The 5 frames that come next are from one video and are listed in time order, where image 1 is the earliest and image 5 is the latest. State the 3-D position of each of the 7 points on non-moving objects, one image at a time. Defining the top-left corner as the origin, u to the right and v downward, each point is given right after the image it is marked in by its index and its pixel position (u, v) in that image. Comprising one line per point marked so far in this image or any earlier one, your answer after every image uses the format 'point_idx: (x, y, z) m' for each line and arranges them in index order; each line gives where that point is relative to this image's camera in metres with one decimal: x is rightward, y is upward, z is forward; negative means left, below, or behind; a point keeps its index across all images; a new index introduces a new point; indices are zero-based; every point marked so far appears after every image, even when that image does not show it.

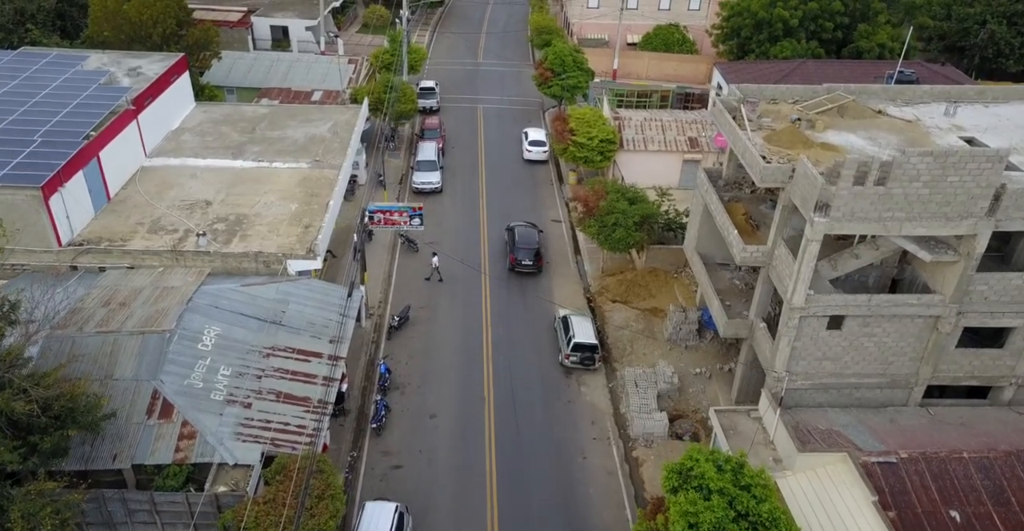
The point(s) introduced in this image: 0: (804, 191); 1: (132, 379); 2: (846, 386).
0: (+7.1, +1.8, +18.2) m
1: (-9.7, -2.9, +19.0) m
2: (+8.9, -3.2, +19.8) m
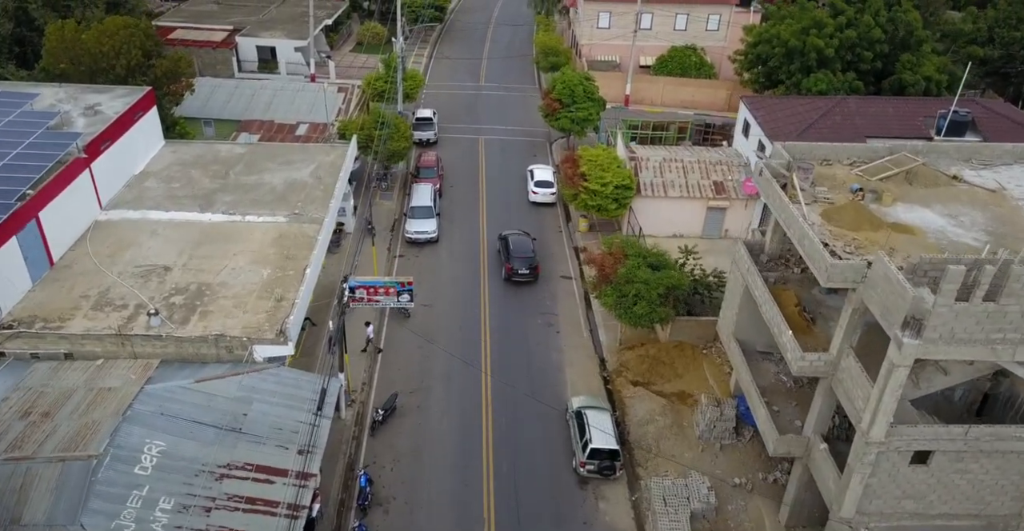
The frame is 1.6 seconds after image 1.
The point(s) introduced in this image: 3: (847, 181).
0: (+7.3, -0.6, +14.5) m
1: (-9.6, -5.3, +15.3) m
2: (+9.0, -5.7, +16.0) m
3: (+8.8, +2.2, +19.5) m
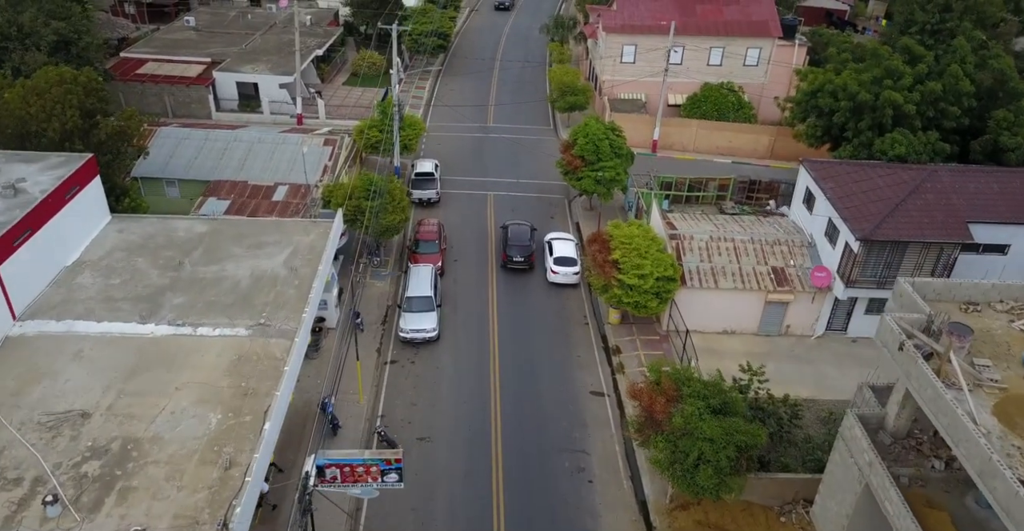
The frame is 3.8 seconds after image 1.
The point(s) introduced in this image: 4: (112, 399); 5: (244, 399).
0: (+7.8, -4.3, +8.8) m
1: (-9.1, -8.9, +9.7) m
2: (+9.5, -9.3, +10.3) m
3: (+9.3, -1.5, +13.8) m
4: (-10.3, -3.4, +19.2) m
5: (-7.0, -3.5, +19.5) m
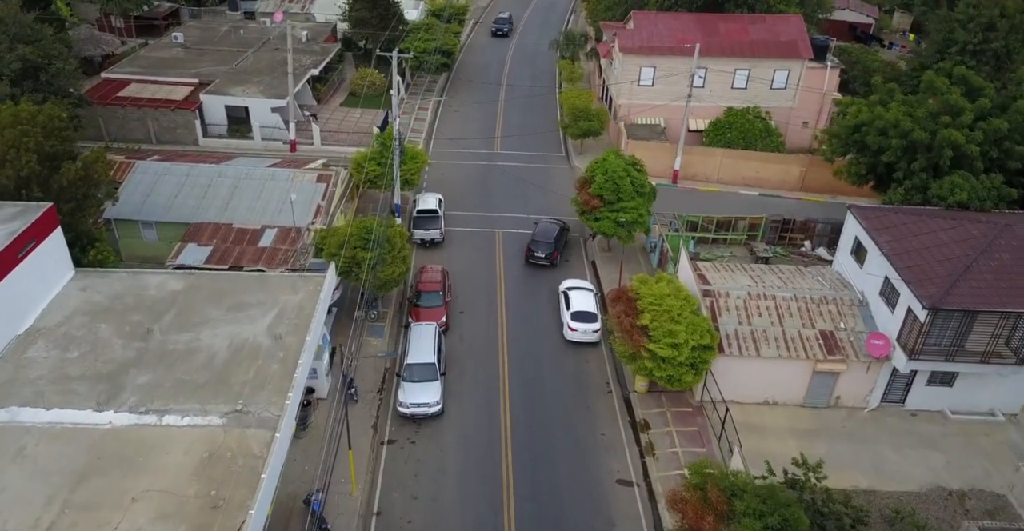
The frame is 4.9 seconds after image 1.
0: (+8.2, -6.3, +5.7) m
1: (-8.7, -10.8, +6.6) m
2: (+9.9, -11.3, +7.2) m
3: (+9.7, -3.5, +10.7) m
4: (-9.9, -5.4, +16.1) m
5: (-6.6, -5.5, +16.4) m
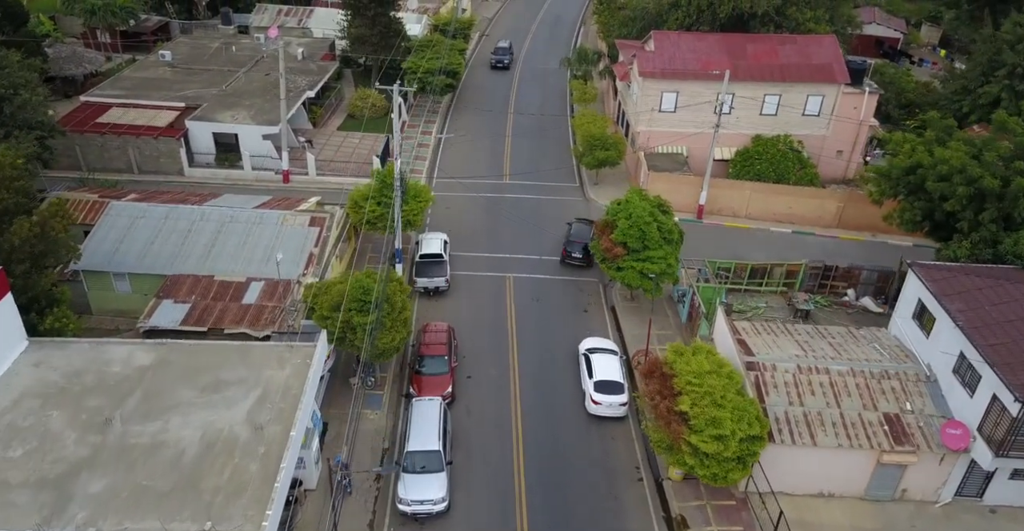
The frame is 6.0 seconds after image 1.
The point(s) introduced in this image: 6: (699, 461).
0: (+8.6, -8.2, +2.5) m
1: (-8.3, -12.8, +3.5) m
2: (+10.3, -13.3, +4.0) m
3: (+10.2, -5.5, +7.5) m
4: (-9.5, -7.4, +13.1) m
5: (-6.2, -7.4, +13.3) m
6: (+4.9, -5.0, +19.3) m
